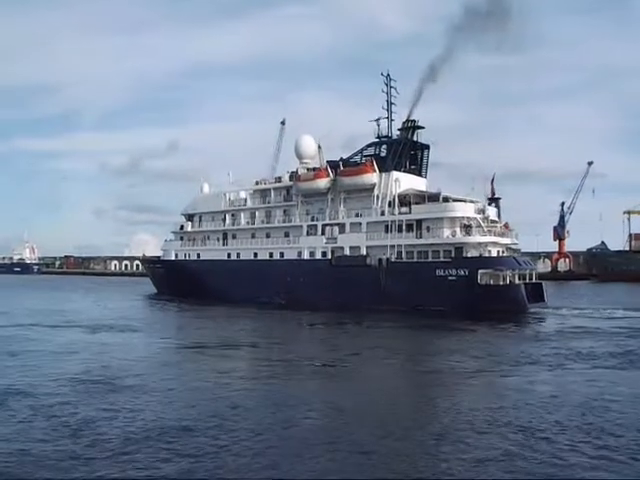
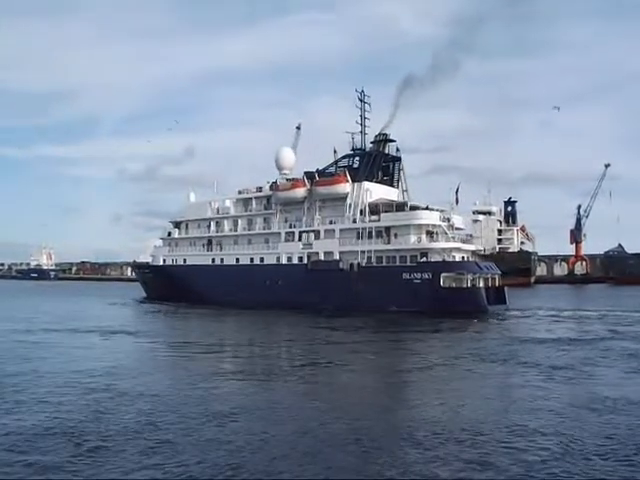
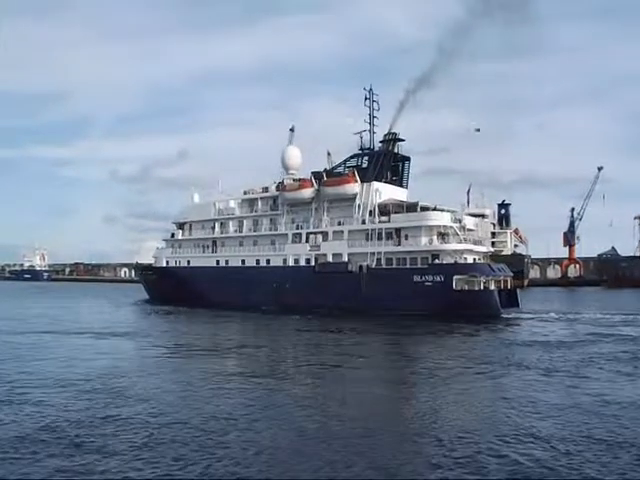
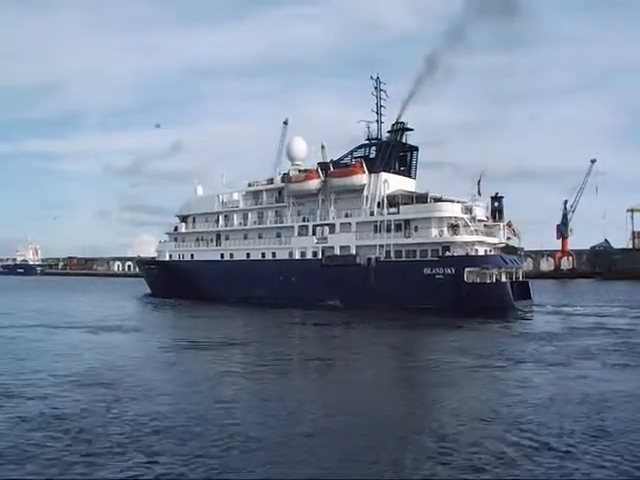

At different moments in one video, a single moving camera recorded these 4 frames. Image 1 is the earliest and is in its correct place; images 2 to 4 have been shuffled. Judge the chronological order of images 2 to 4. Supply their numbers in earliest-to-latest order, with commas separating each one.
4, 3, 2
